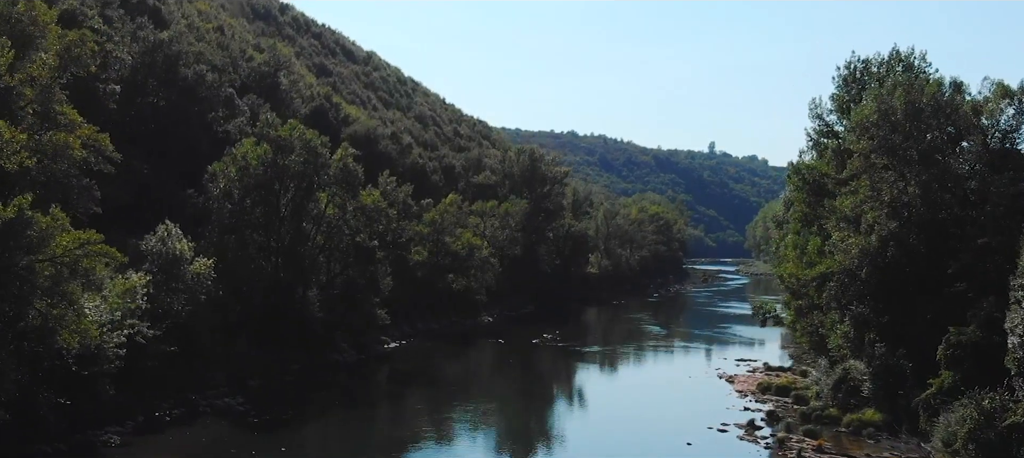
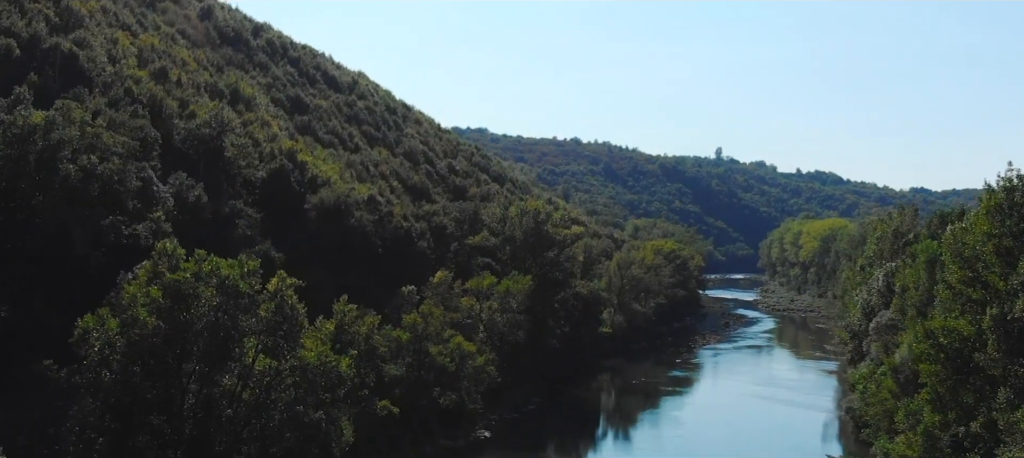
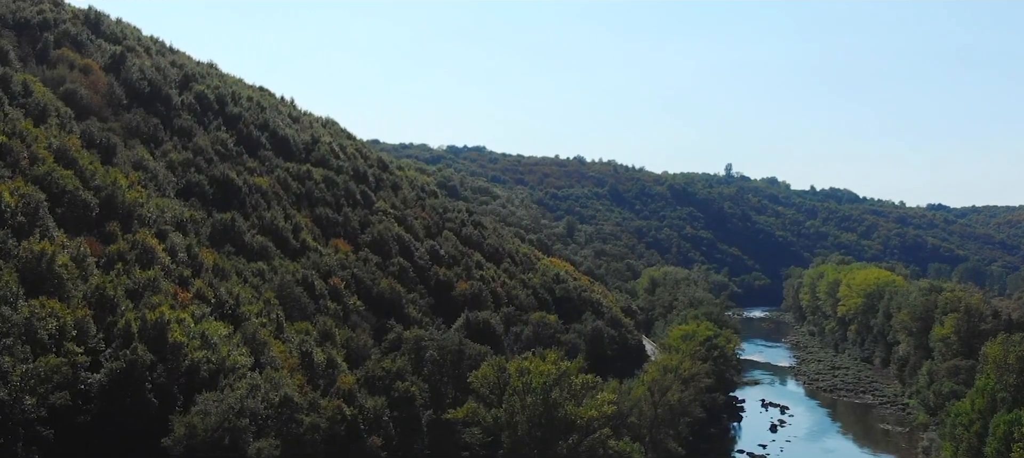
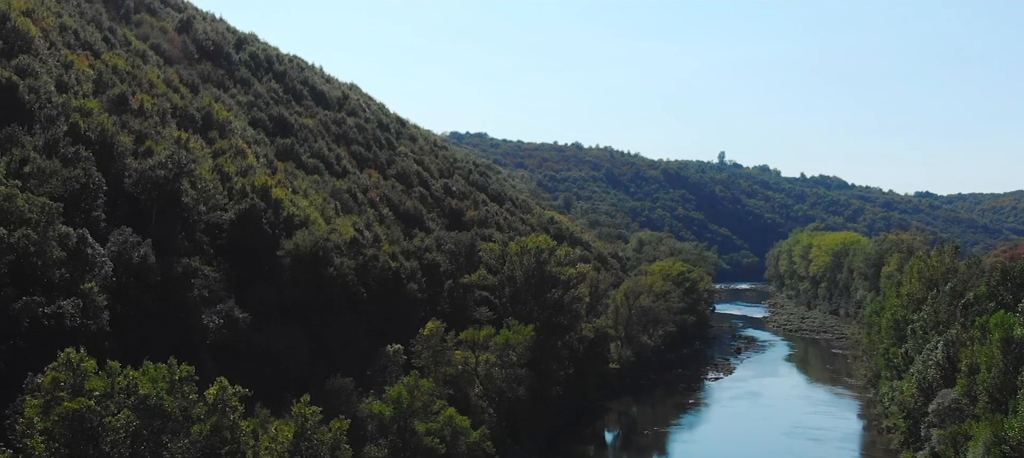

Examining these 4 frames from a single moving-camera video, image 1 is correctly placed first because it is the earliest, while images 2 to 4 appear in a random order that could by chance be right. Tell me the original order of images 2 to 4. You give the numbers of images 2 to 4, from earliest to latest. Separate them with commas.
2, 4, 3
